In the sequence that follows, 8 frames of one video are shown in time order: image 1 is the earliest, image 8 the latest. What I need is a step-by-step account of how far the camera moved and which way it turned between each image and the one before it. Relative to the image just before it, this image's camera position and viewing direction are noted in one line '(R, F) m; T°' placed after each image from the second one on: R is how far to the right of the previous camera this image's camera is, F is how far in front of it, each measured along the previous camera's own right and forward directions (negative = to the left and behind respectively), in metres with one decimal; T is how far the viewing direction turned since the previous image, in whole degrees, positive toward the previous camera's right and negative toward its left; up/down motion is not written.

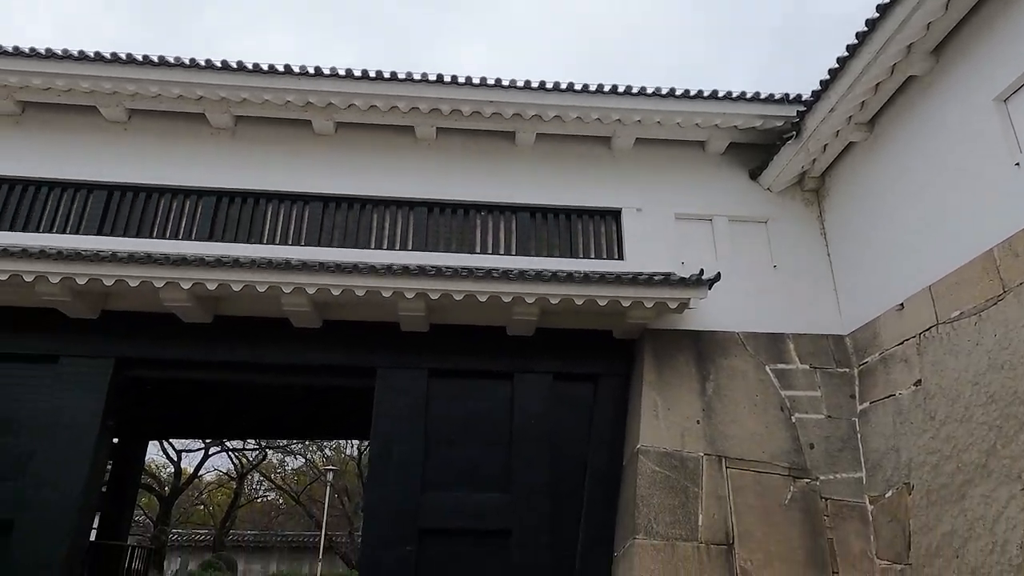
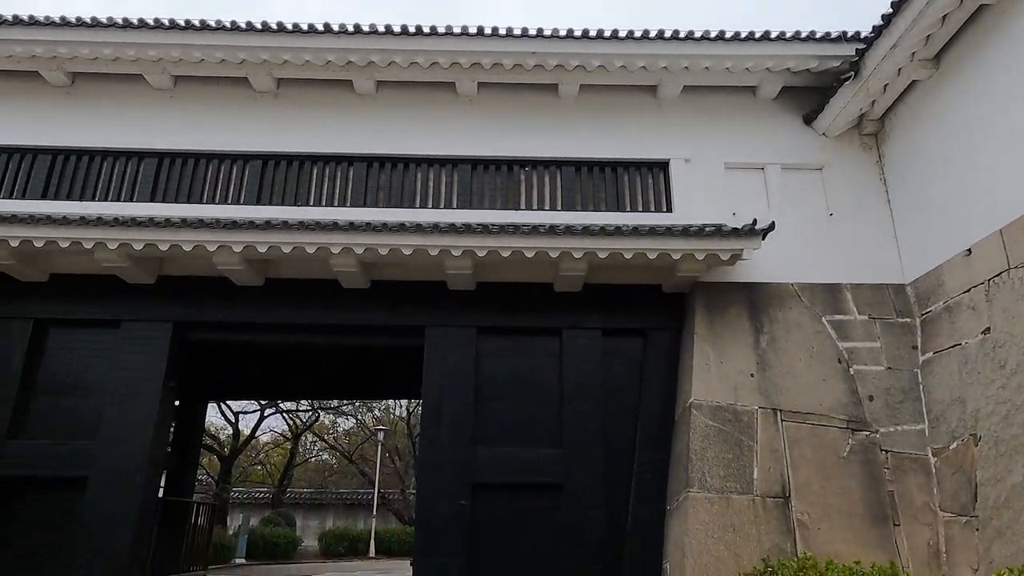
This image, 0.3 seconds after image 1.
(-0.1, +0.1) m; -3°
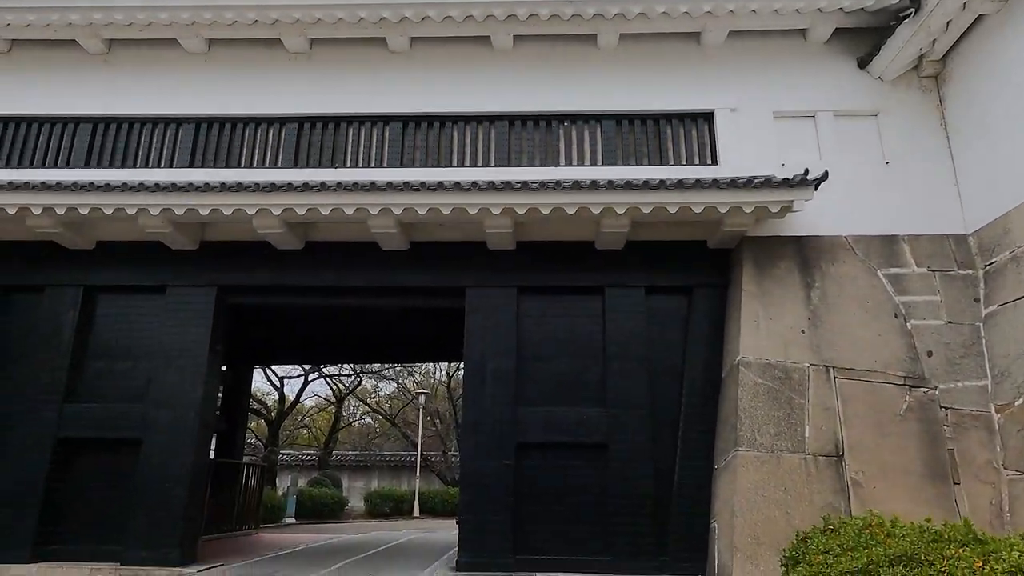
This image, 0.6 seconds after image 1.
(-0.1, +0.2) m; -3°
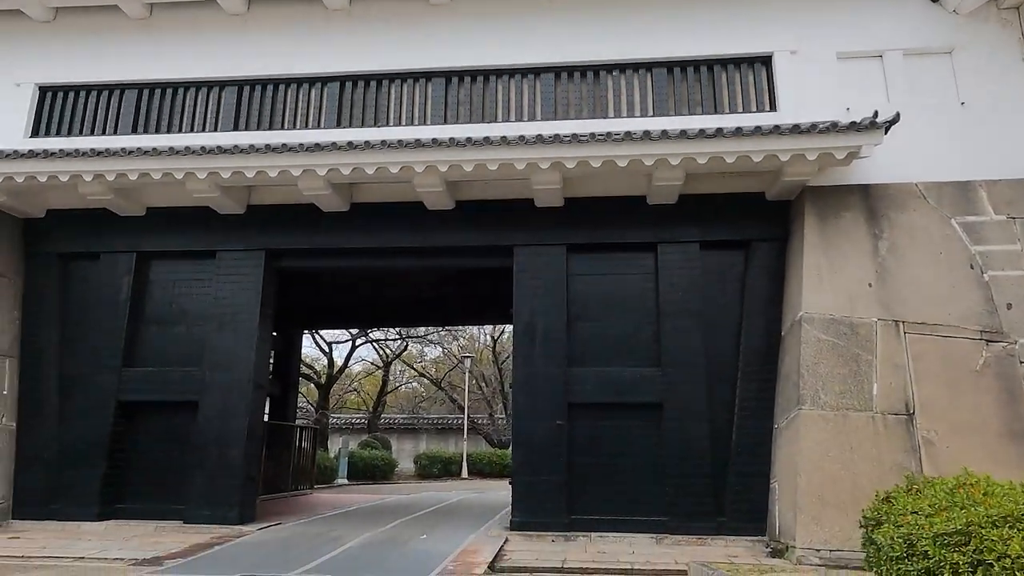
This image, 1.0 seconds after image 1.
(-0.1, +0.2) m; -3°
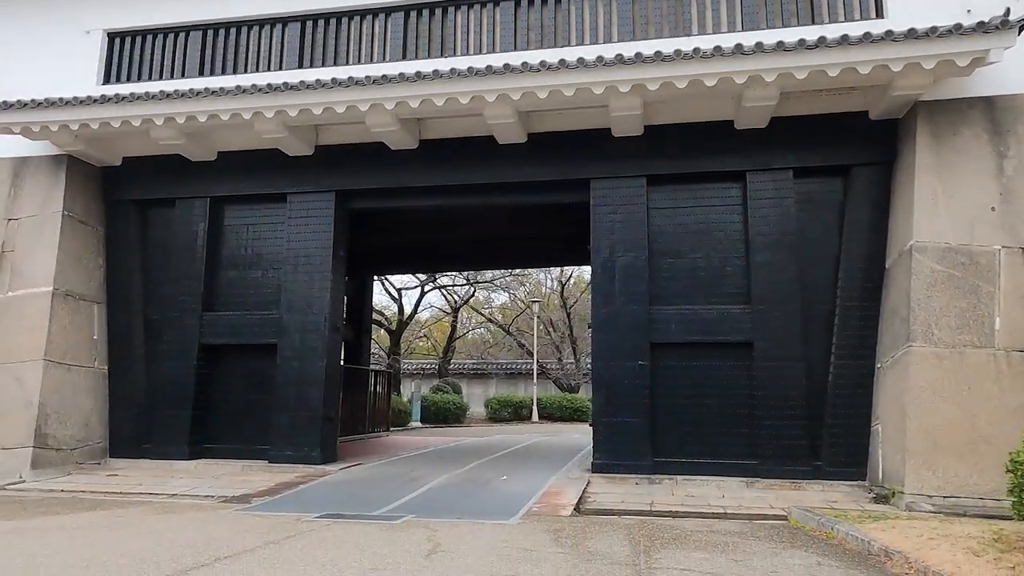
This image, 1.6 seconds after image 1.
(-0.2, +0.4) m; -5°
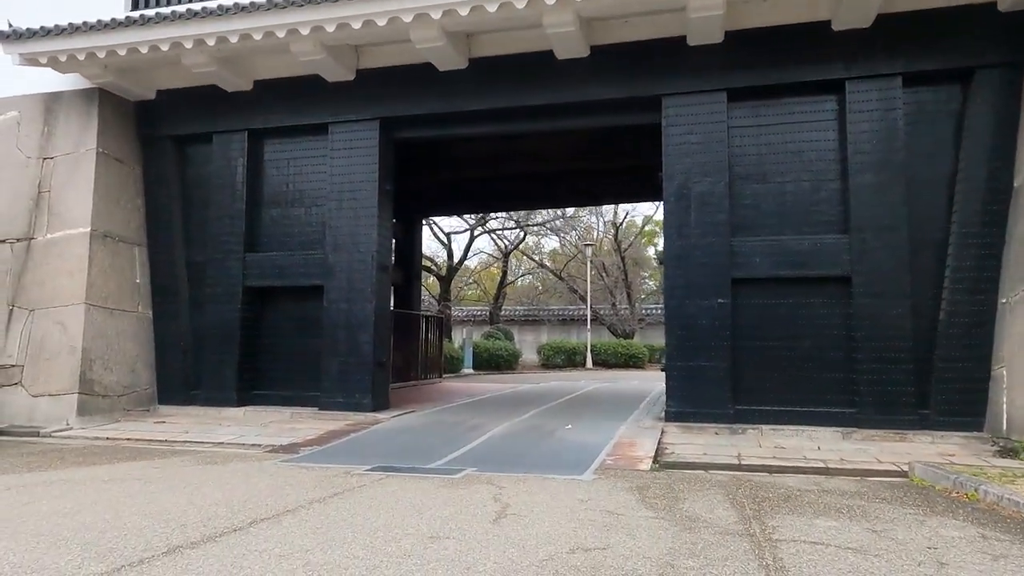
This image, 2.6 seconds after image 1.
(-0.2, +0.8) m; -4°
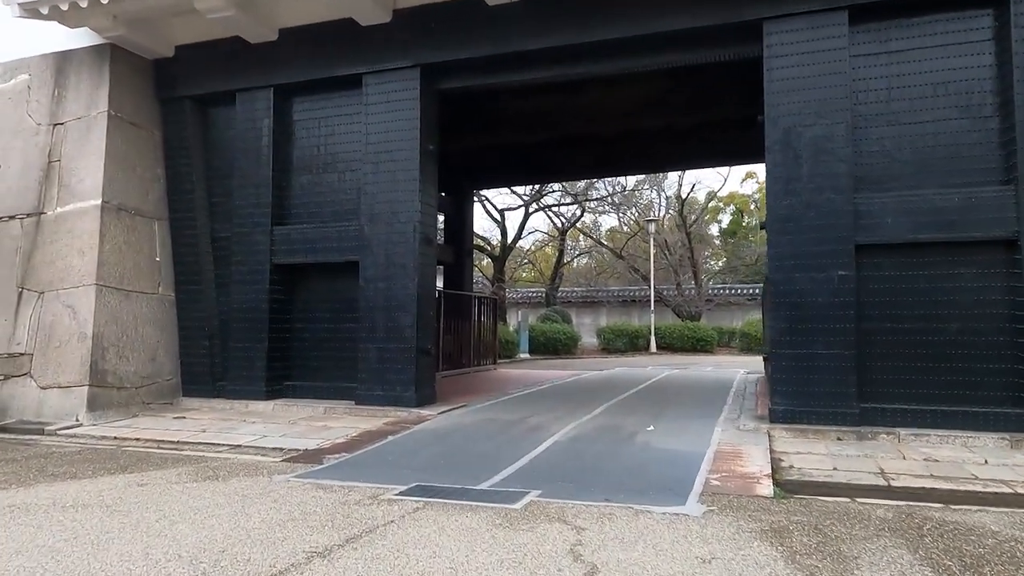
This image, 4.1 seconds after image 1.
(-0.1, +1.3) m; -4°
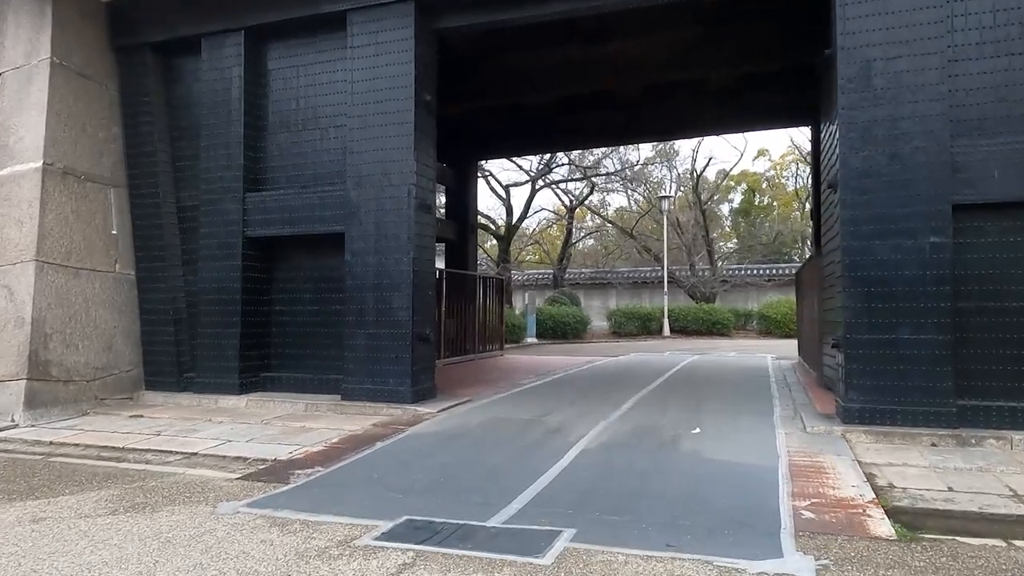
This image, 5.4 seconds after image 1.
(-0.1, +1.1) m; 0°
